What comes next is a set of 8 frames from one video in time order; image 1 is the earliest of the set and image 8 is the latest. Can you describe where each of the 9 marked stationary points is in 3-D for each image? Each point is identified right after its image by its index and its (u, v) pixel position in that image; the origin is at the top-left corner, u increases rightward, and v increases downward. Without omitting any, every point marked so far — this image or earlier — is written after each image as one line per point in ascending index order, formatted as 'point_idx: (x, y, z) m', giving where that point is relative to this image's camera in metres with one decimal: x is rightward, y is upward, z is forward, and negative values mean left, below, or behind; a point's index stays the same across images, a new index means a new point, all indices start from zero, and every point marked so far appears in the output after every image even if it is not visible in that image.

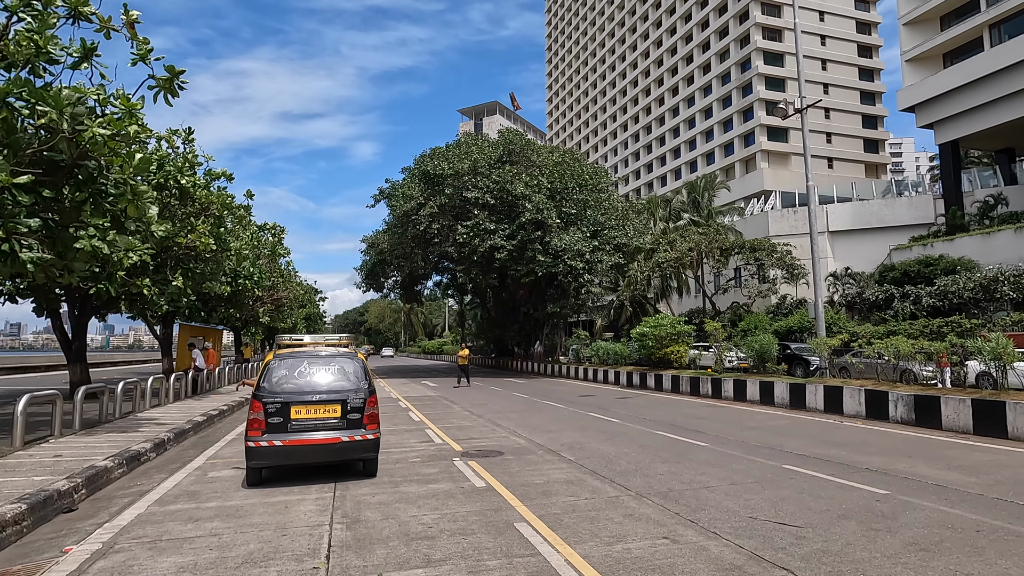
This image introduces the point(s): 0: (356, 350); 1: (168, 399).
0: (-2.2, -0.9, +9.2) m
1: (-9.0, -2.9, +17.0) m
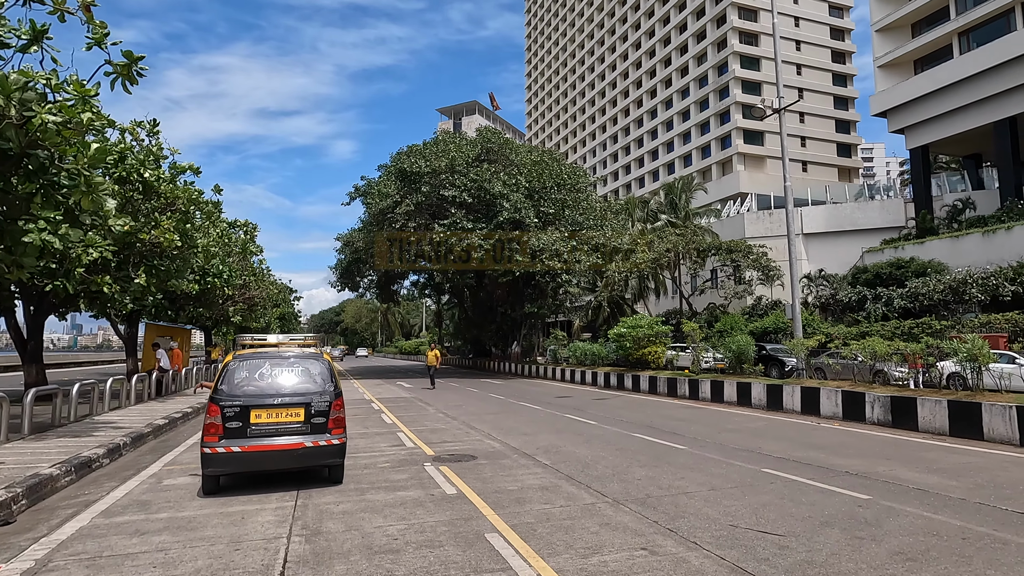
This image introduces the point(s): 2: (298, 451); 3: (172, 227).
0: (-2.6, -0.9, +8.8) m
1: (-9.6, -2.8, +16.4) m
2: (-2.5, -1.9, +7.5) m
3: (-9.1, +1.6, +17.4) m
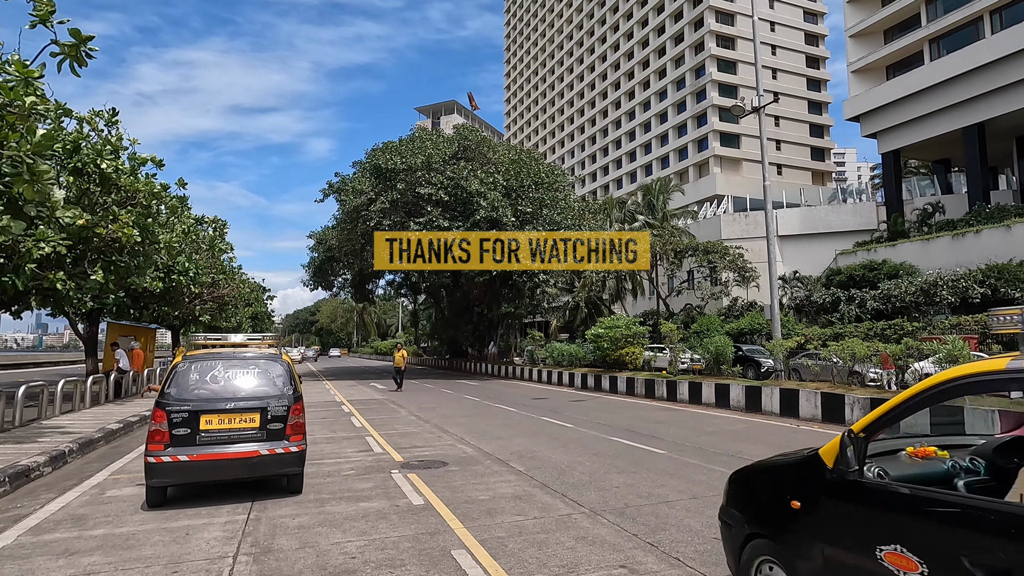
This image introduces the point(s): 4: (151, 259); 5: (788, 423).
0: (-2.9, -0.8, +8.3) m
1: (-10.2, -2.8, +15.6) m
2: (-2.8, -1.8, +7.0) m
3: (-9.7, +1.7, +16.7) m
4: (-9.5, +0.8, +17.1) m
5: (+5.7, -2.8, +13.3) m
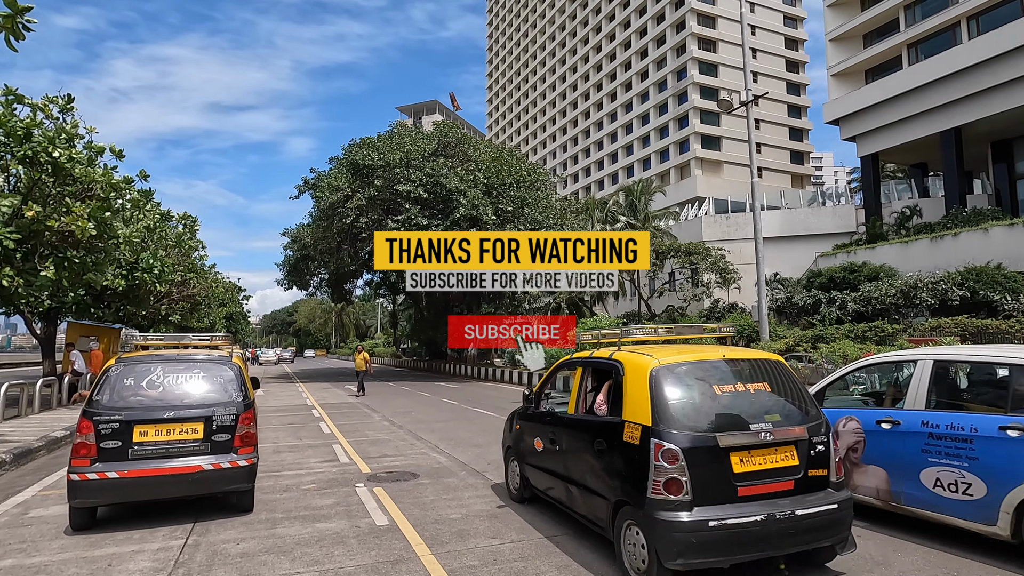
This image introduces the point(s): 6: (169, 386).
0: (-3.2, -0.8, +7.5) m
1: (-10.7, -2.7, +14.6) m
2: (-3.0, -1.8, +6.2) m
3: (-10.2, +1.8, +15.7) m
4: (-10.0, +0.8, +16.2) m
5: (+5.2, -2.8, +12.8) m
6: (-3.5, -1.0, +6.6) m
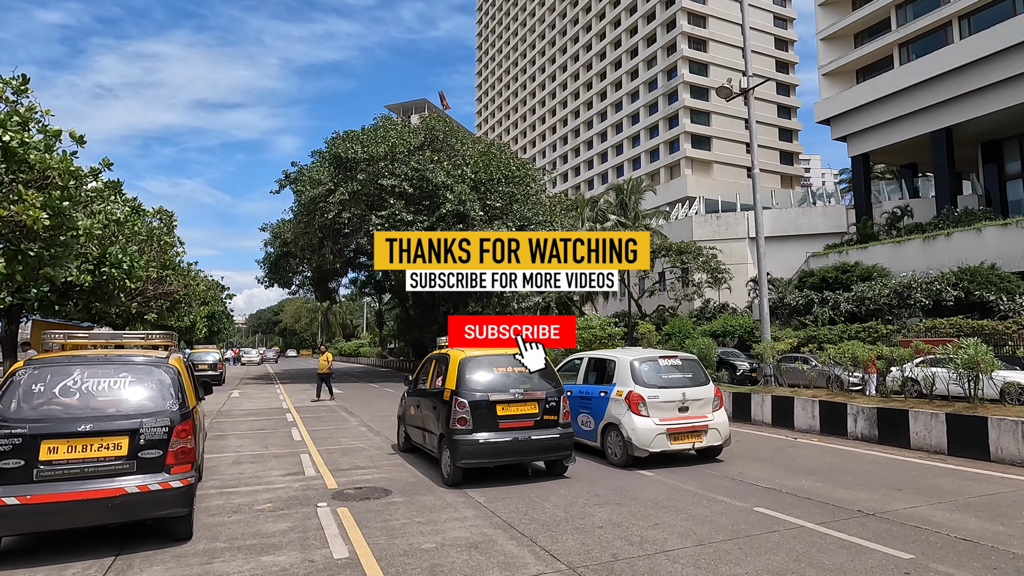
0: (-3.4, -0.7, +6.5) m
1: (-11.0, -2.6, +13.5) m
2: (-3.1, -1.7, +5.2) m
3: (-10.5, +1.9, +14.6) m
4: (-10.3, +1.0, +15.0) m
5: (+5.0, -2.7, +12.0) m
6: (-3.6, -0.9, +5.6) m
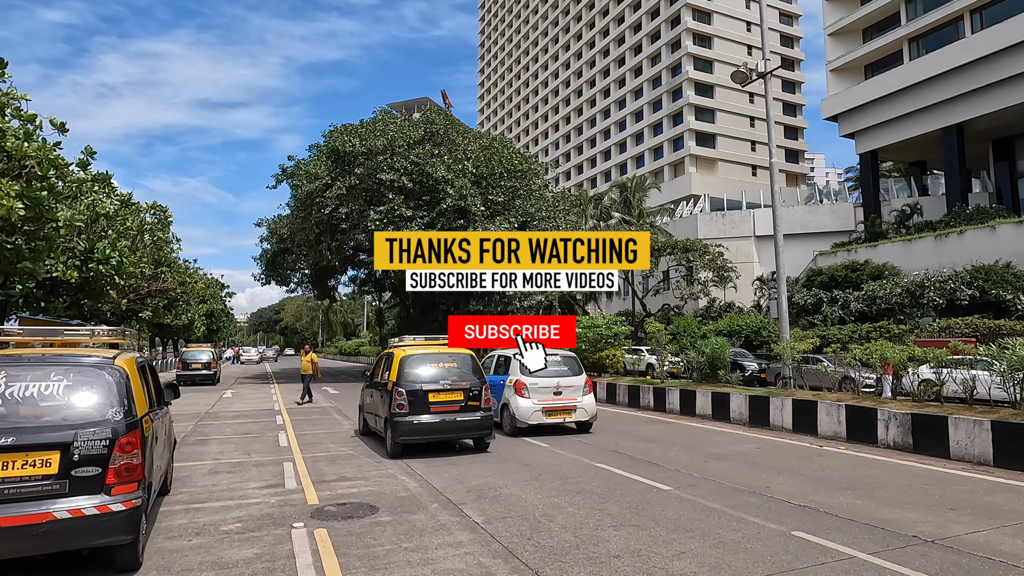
0: (-3.3, -0.6, +5.7) m
1: (-11.0, -2.5, +12.7) m
2: (-3.1, -1.6, +4.3) m
3: (-10.5, +2.0, +13.7) m
4: (-10.2, +1.1, +14.2) m
5: (+5.0, -2.6, +11.1) m
6: (-3.6, -0.8, +4.8) m
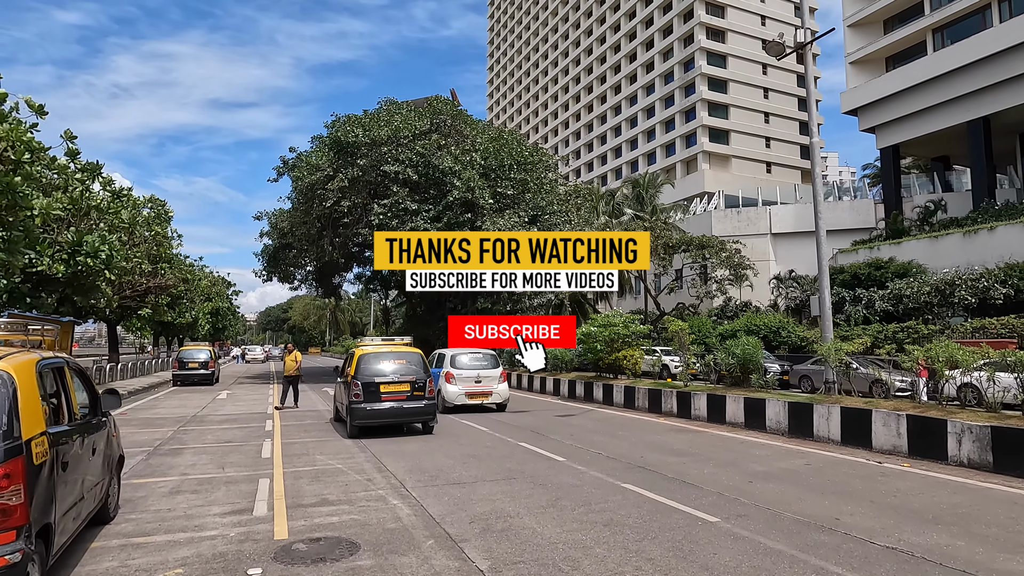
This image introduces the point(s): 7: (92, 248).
0: (-3.2, -0.4, +4.4) m
1: (-10.8, -2.3, +11.5) m
2: (-3.1, -1.5, +3.0) m
3: (-10.2, +2.1, +12.5) m
4: (-10.0, +1.2, +13.0) m
5: (+5.2, -2.5, +9.7) m
6: (-3.5, -0.7, +3.5) m
7: (-12.6, +1.2, +19.3) m
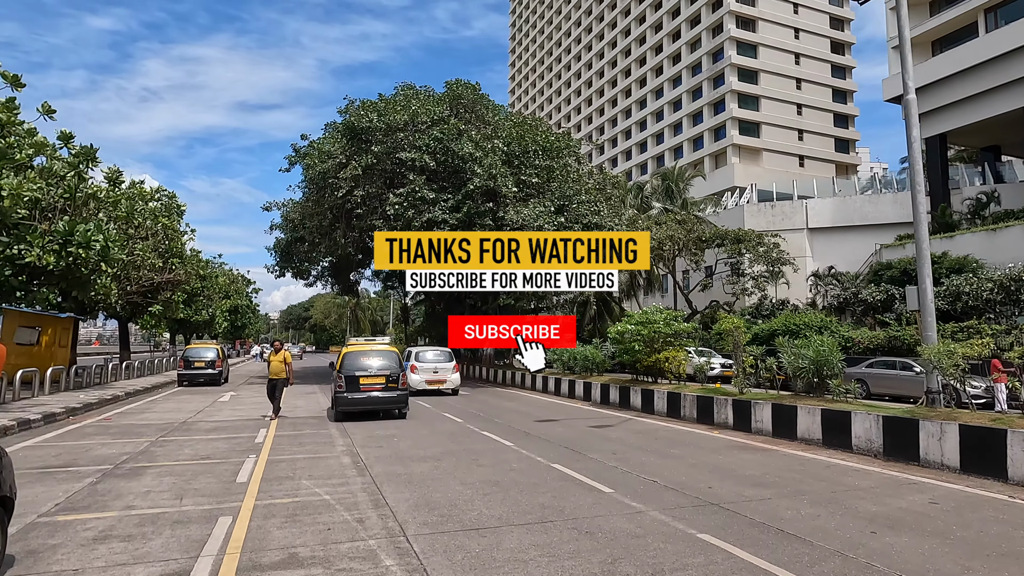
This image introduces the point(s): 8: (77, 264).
0: (-3.0, -0.3, +2.5) m
1: (-10.3, -2.1, +9.8) m
2: (-2.9, -1.3, +1.1) m
3: (-9.7, +2.3, +10.8) m
4: (-9.5, +1.4, +11.3) m
5: (+5.6, -2.3, +7.5) m
6: (-3.3, -0.5, +1.6) m
7: (-11.8, +1.4, +17.7) m
8: (-13.0, +0.7, +19.3) m
